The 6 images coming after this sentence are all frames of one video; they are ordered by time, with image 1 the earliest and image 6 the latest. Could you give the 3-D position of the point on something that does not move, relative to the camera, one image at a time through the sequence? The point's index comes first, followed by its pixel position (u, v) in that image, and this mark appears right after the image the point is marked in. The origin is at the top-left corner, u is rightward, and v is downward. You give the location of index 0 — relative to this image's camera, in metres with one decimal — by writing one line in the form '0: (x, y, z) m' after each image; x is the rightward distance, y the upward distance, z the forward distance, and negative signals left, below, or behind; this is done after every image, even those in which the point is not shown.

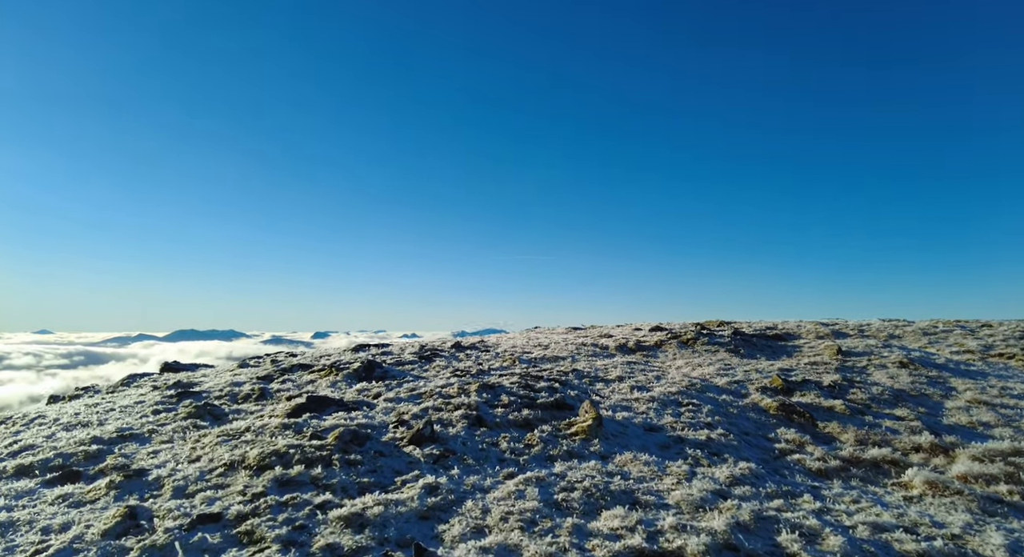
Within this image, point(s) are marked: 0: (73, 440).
0: (-15.7, -5.8, +18.3) m
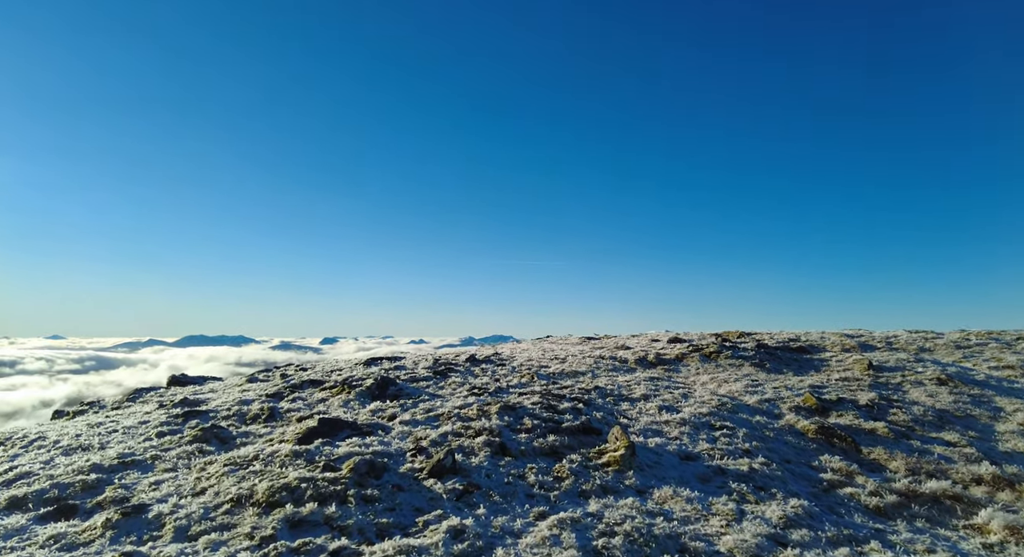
0: (-14.8, -6.4, +17.2) m
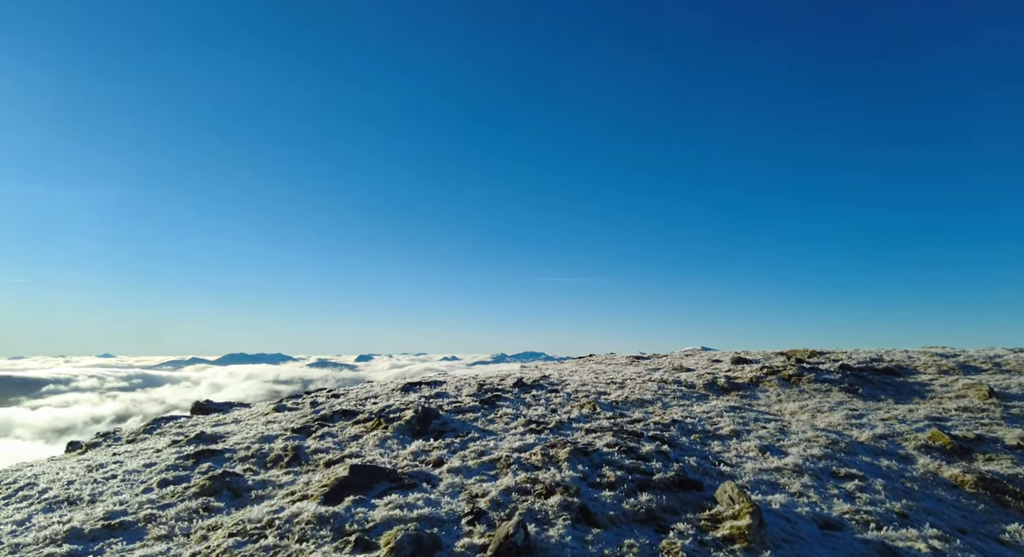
0: (-12.5, -6.8, +13.7) m
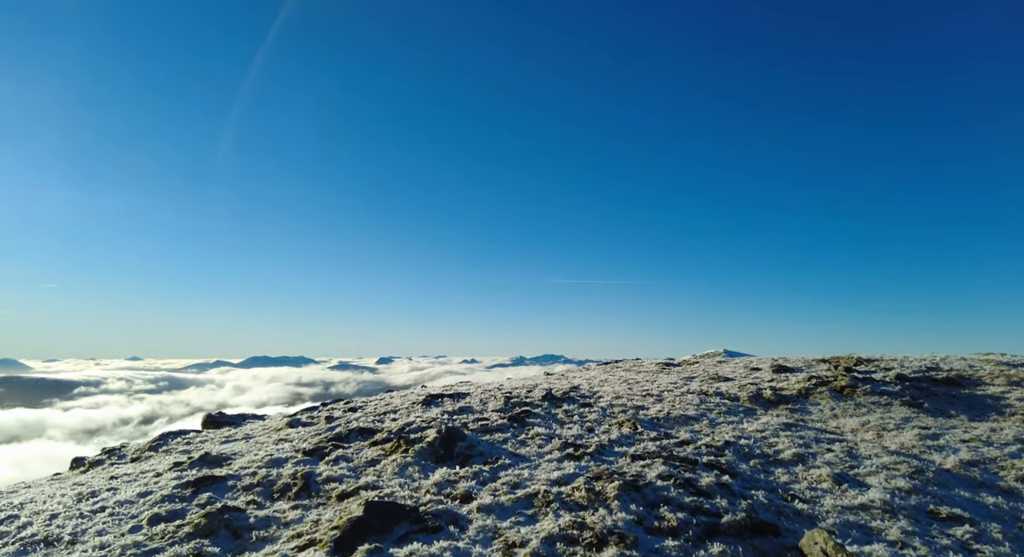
0: (-11.5, -7.1, +11.7) m
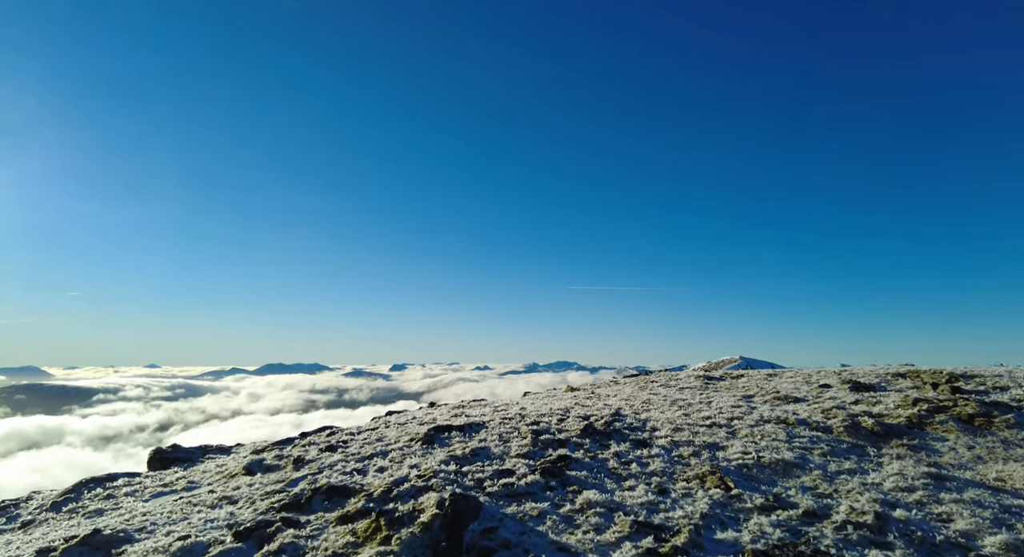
0: (-10.6, -6.7, +4.3) m
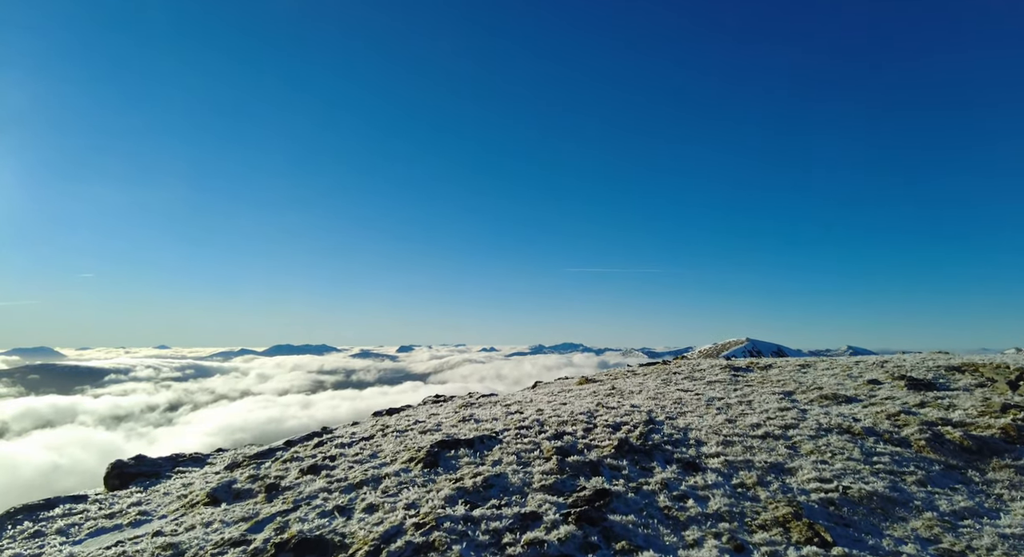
0: (-10.0, -6.8, +0.2) m
